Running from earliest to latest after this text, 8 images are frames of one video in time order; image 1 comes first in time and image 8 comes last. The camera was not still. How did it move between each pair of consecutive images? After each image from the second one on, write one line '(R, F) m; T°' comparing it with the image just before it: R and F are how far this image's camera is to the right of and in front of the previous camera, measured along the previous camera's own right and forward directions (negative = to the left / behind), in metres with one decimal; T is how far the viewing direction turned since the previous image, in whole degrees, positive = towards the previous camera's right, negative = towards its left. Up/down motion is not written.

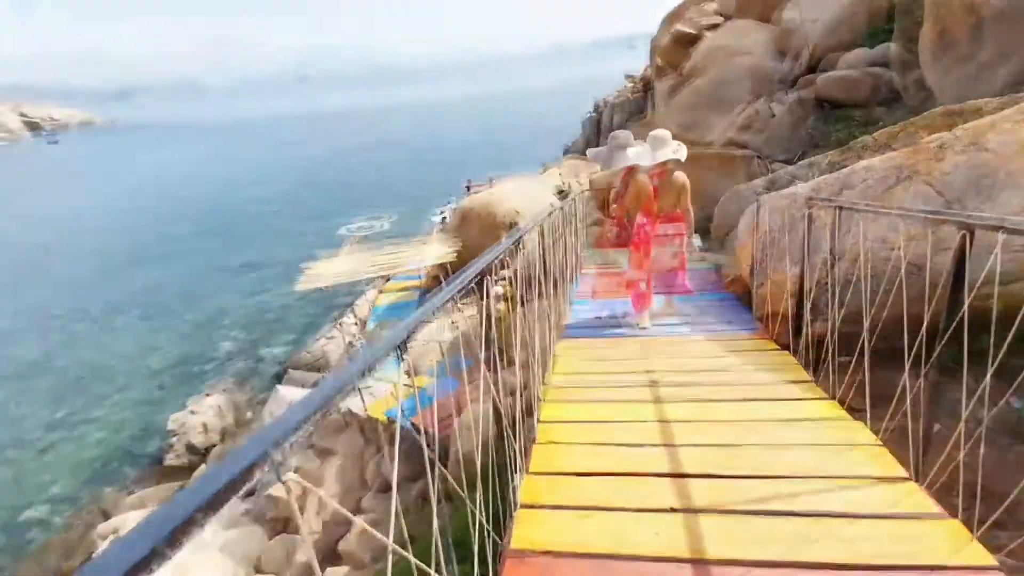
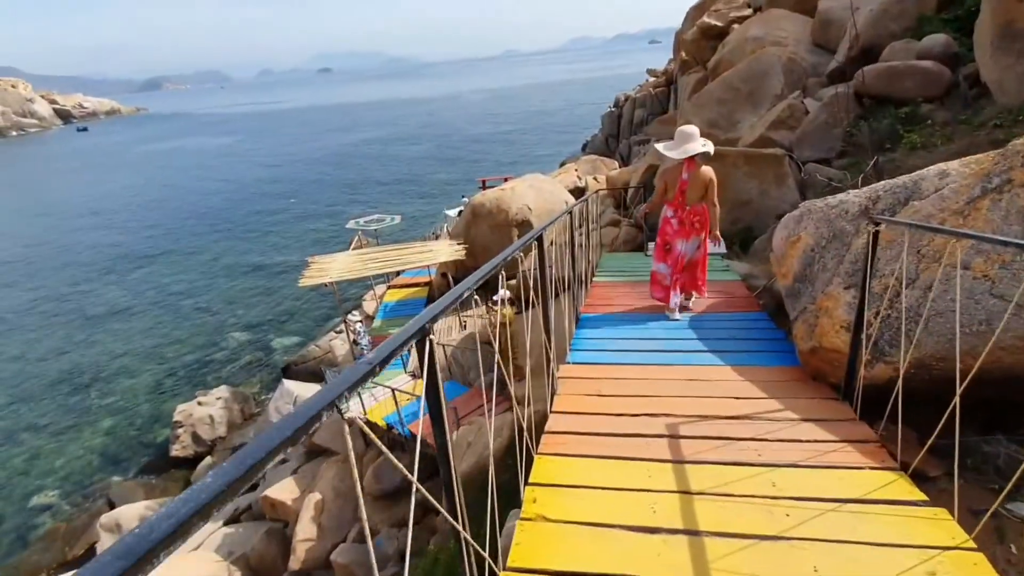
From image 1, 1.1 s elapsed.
(+0.1, +0.5) m; -2°
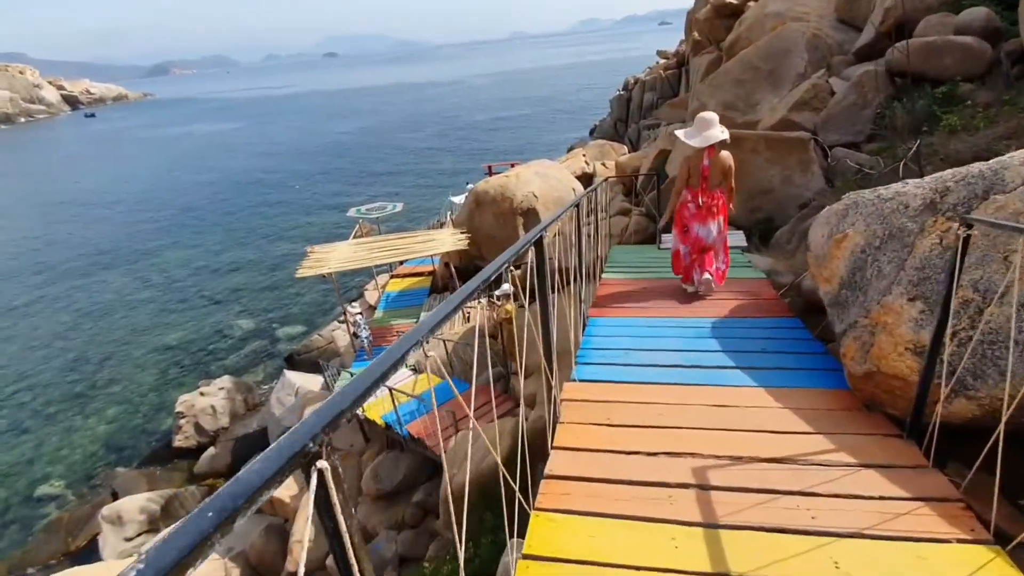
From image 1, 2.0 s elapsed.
(+0.1, +0.5) m; -1°
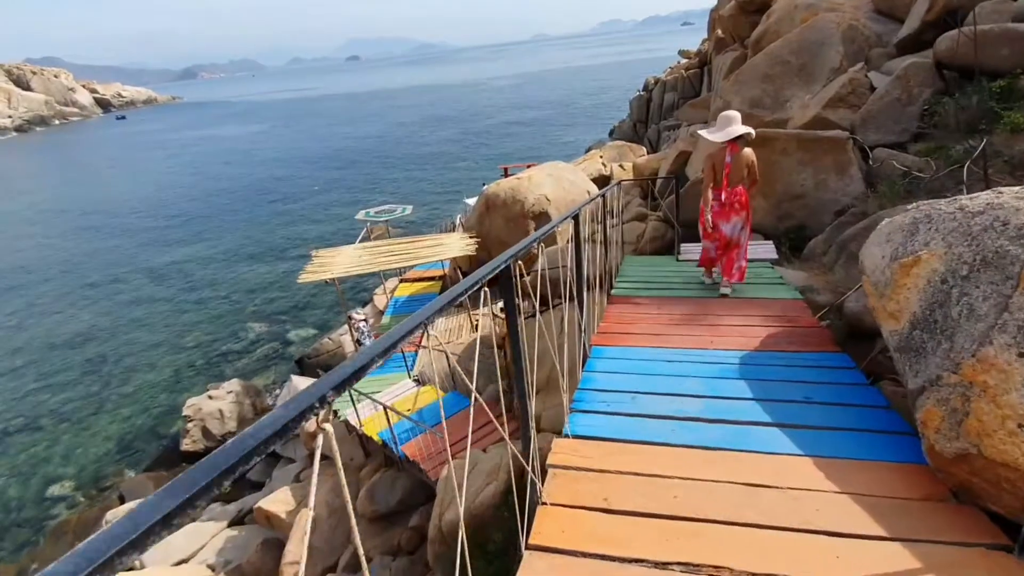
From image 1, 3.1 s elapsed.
(+0.2, +0.6) m; -2°
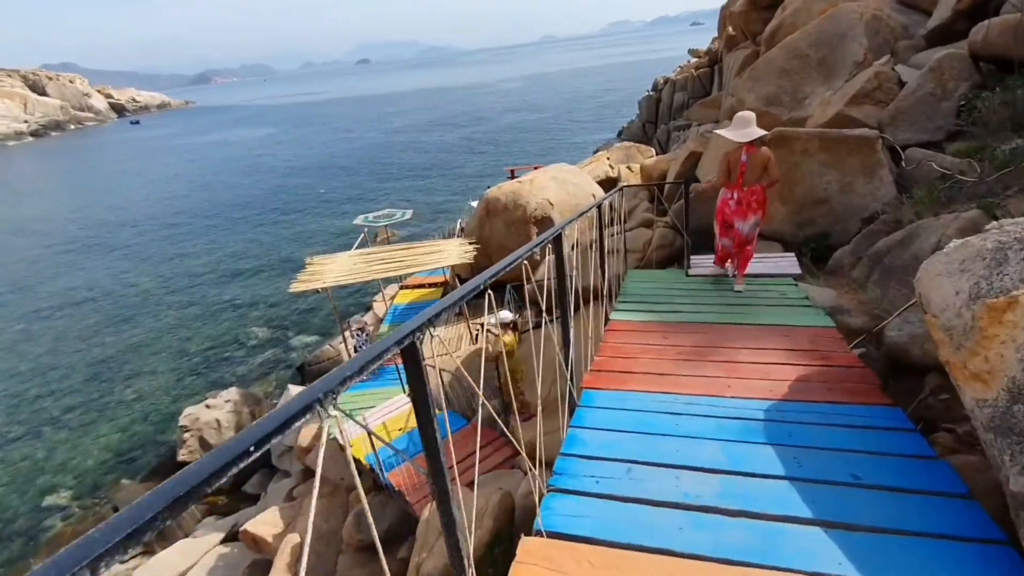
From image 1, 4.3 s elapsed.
(+0.2, +0.6) m; -1°
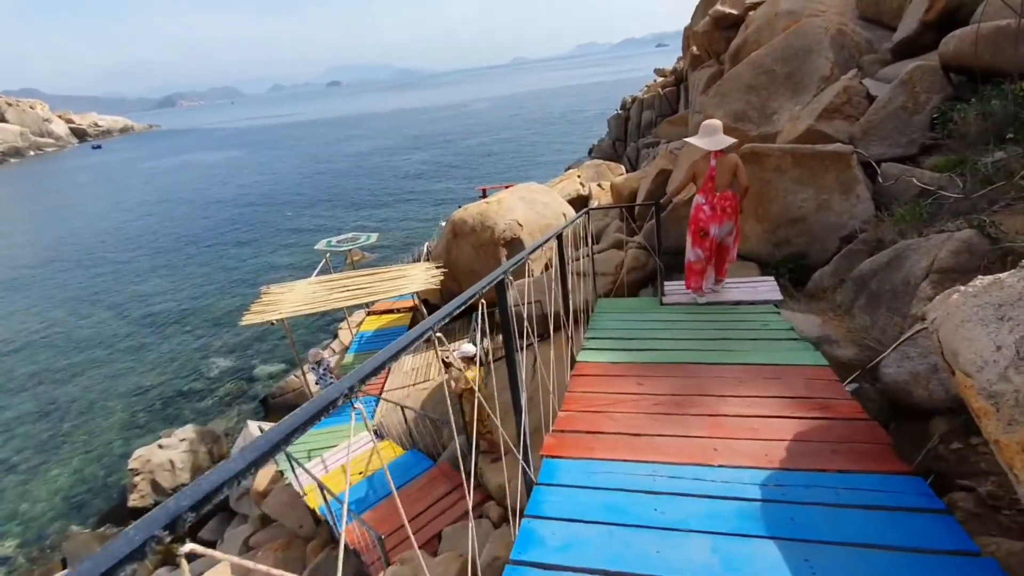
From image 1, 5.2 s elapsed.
(+0.2, +0.5) m; +3°
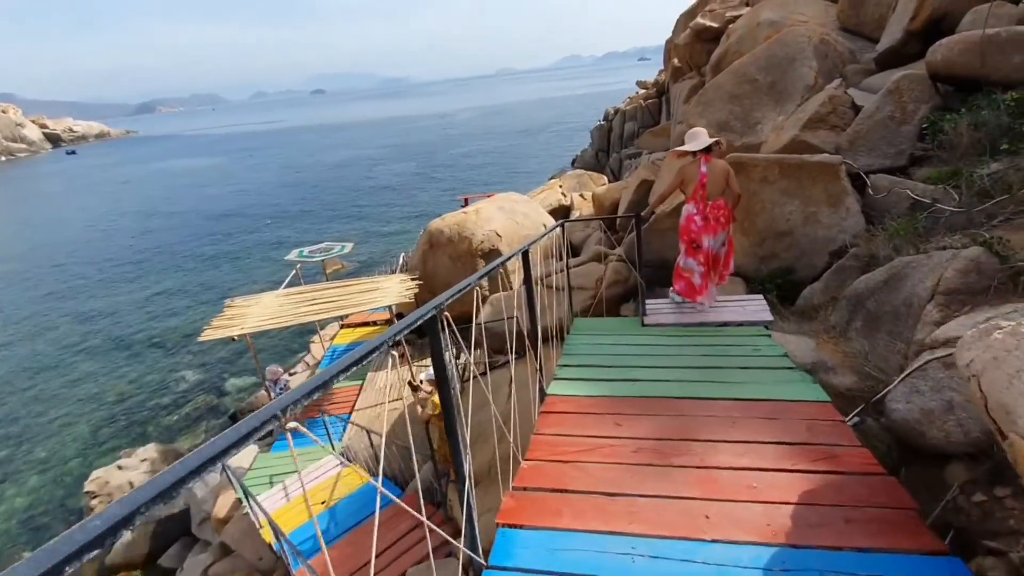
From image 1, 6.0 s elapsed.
(+0.1, +0.4) m; +2°
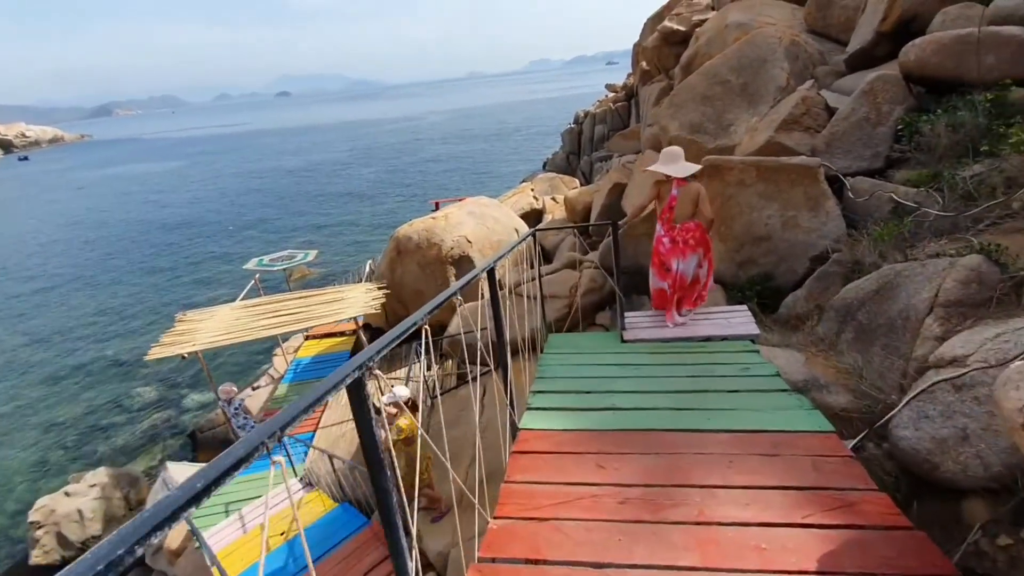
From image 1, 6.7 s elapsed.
(0.0, +0.4) m; +3°
